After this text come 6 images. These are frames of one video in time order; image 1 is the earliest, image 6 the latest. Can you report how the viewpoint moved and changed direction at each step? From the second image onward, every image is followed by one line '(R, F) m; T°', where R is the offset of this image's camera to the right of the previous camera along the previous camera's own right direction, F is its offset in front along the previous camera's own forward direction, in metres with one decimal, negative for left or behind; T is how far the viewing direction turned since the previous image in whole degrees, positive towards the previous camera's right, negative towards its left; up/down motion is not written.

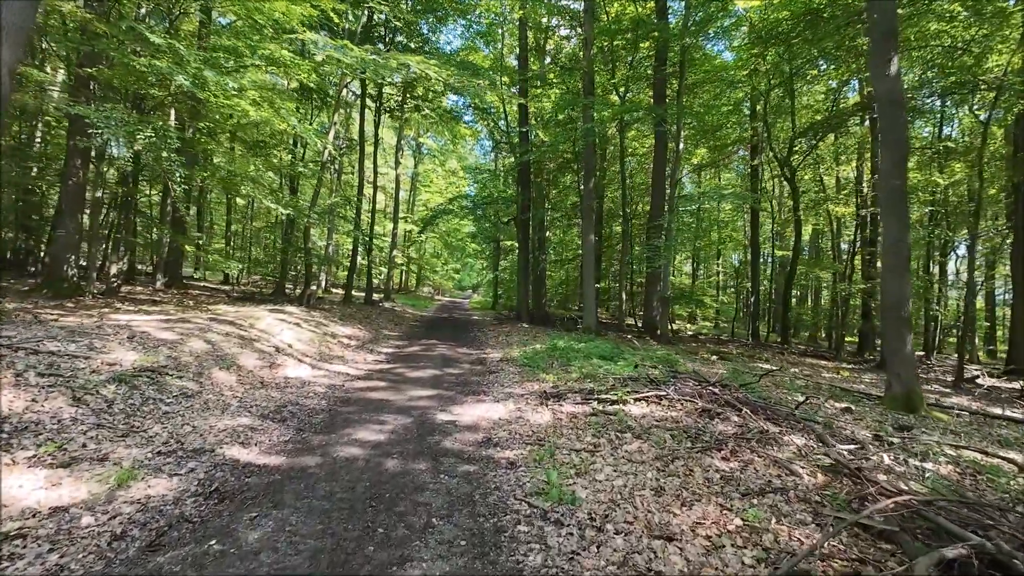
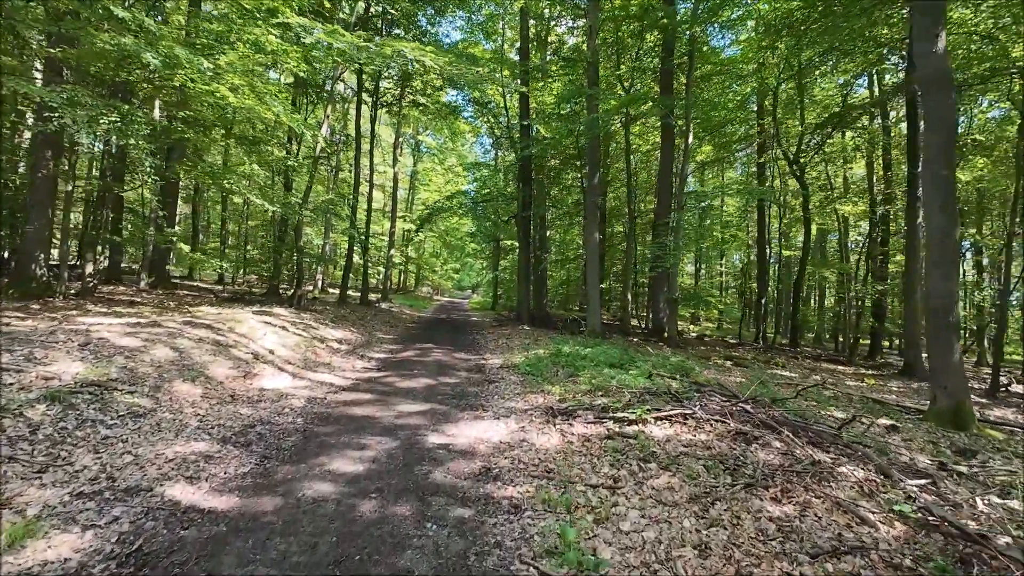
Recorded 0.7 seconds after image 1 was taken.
(0.0, +0.7) m; 0°
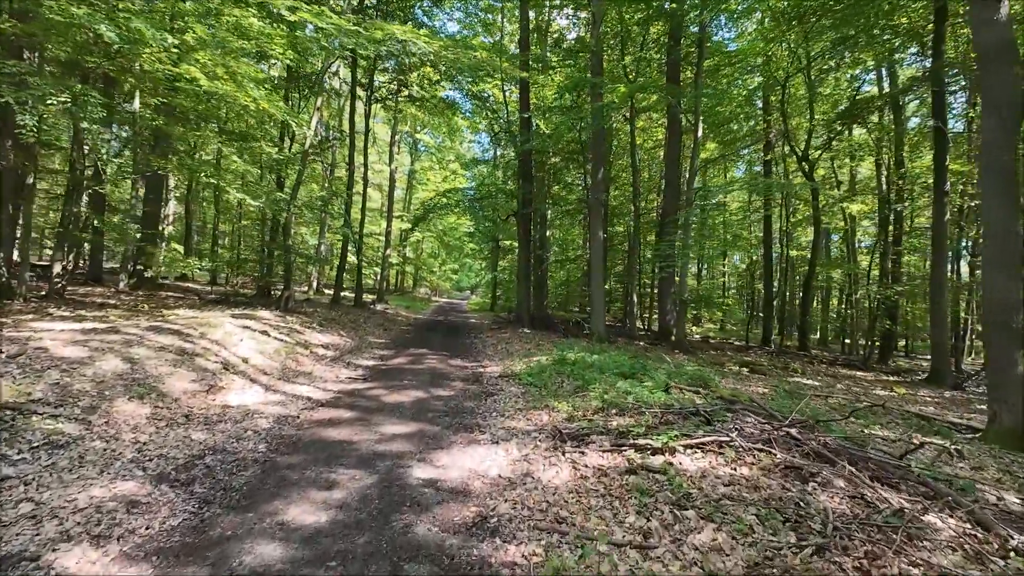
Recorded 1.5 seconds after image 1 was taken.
(0.0, +0.7) m; 0°
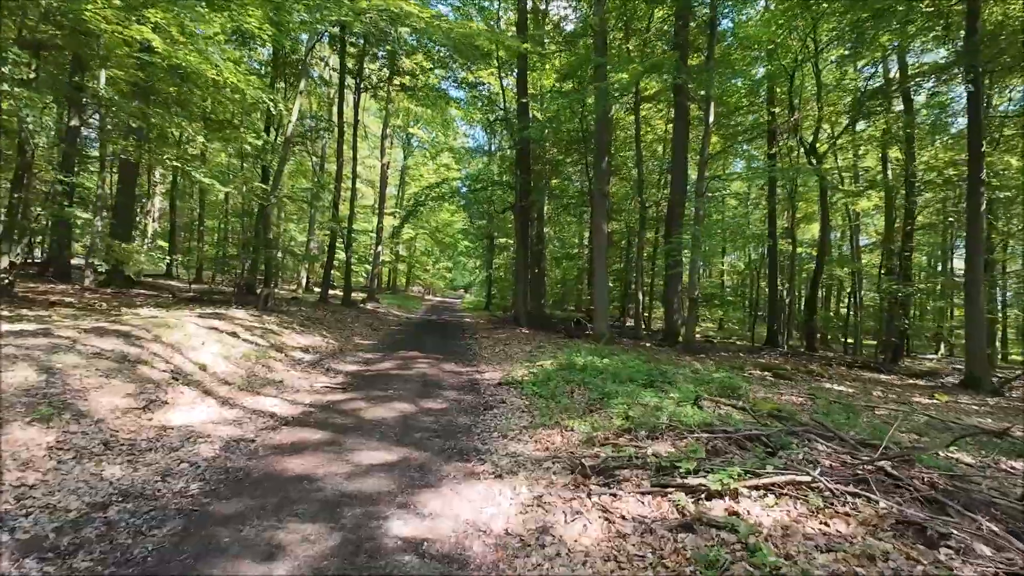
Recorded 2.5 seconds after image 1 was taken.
(-0.1, +0.9) m; +1°
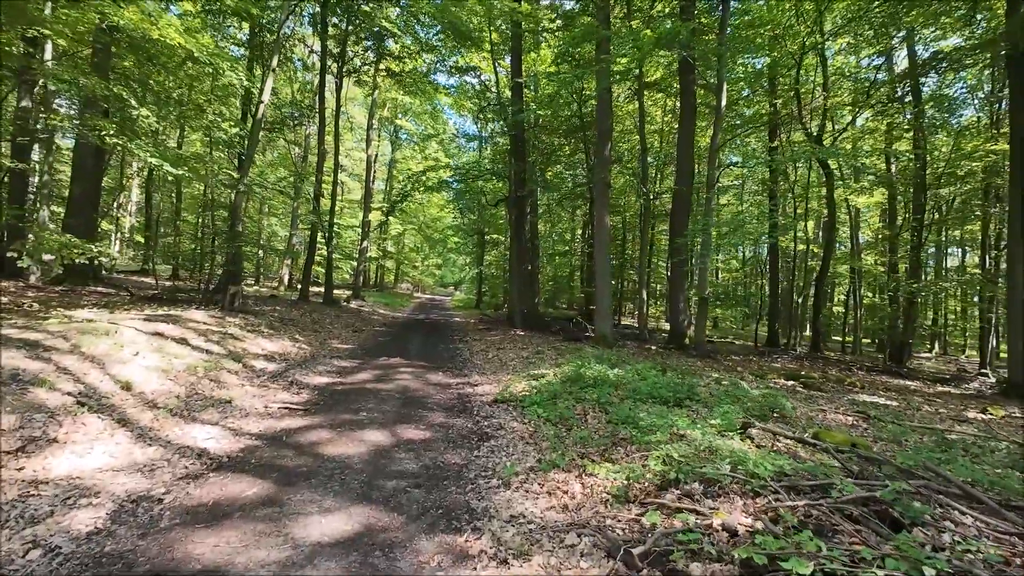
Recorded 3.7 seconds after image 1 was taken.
(-0.1, +1.1) m; +1°
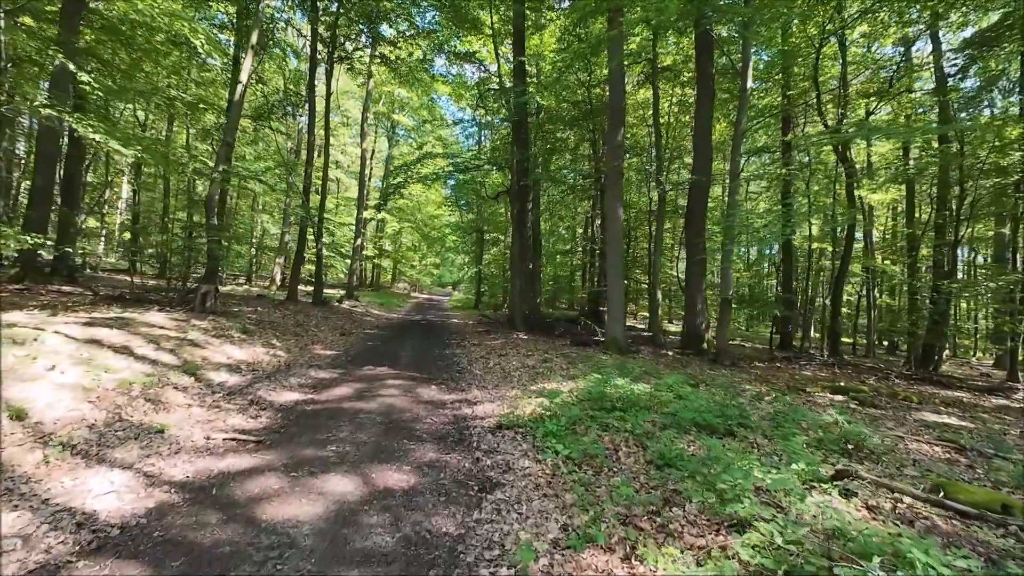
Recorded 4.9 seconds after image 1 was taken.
(-0.1, +1.1) m; 0°
